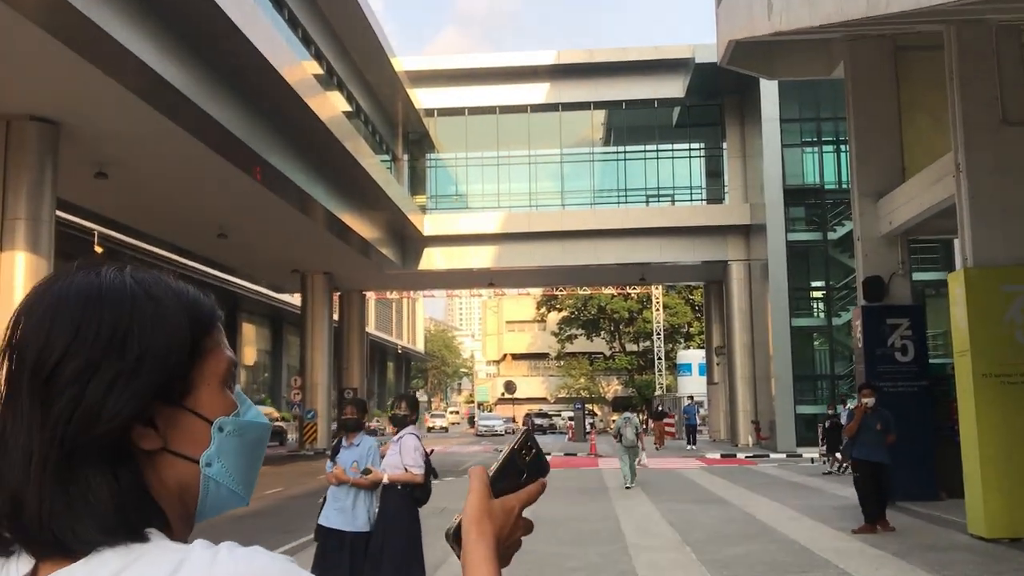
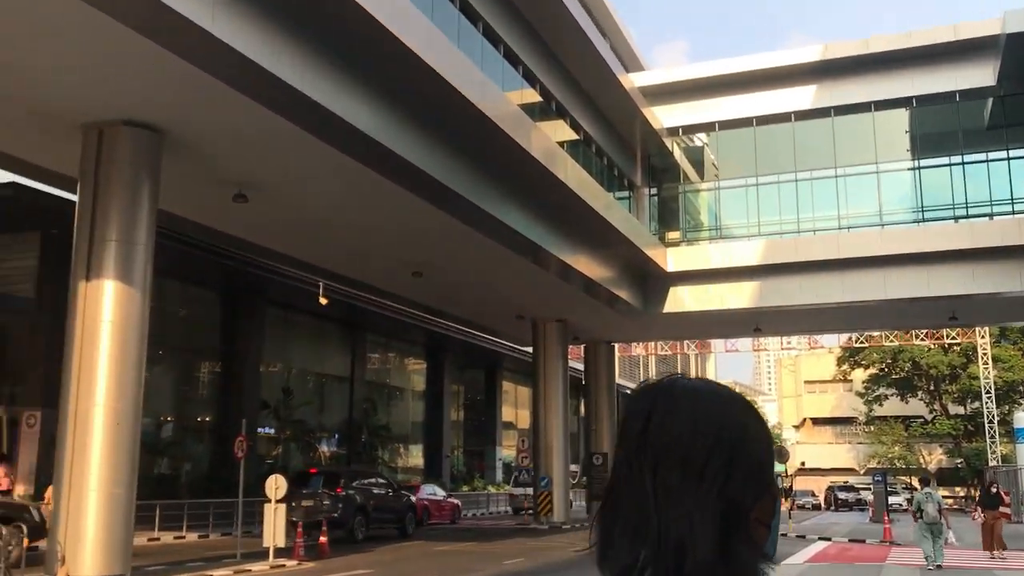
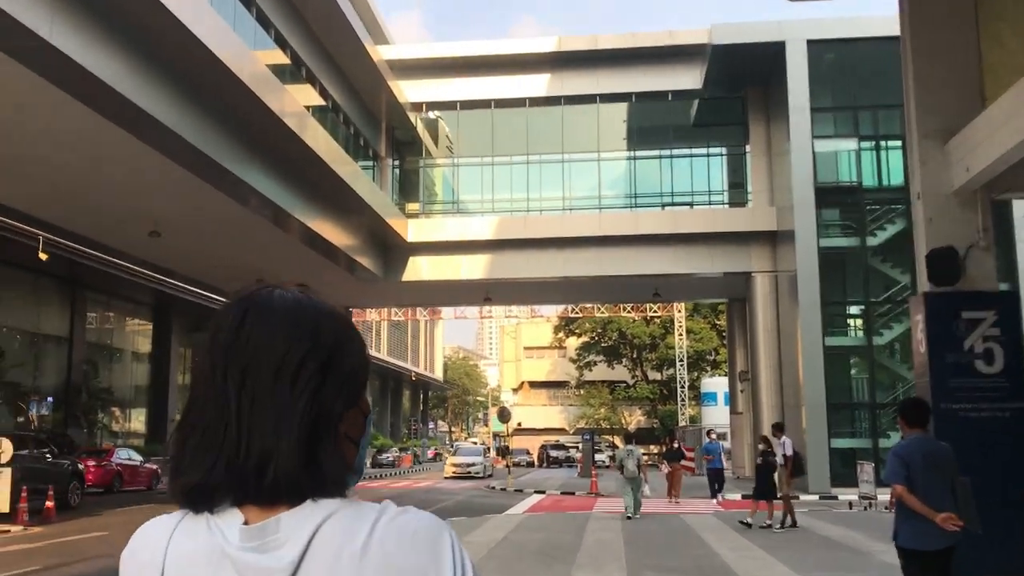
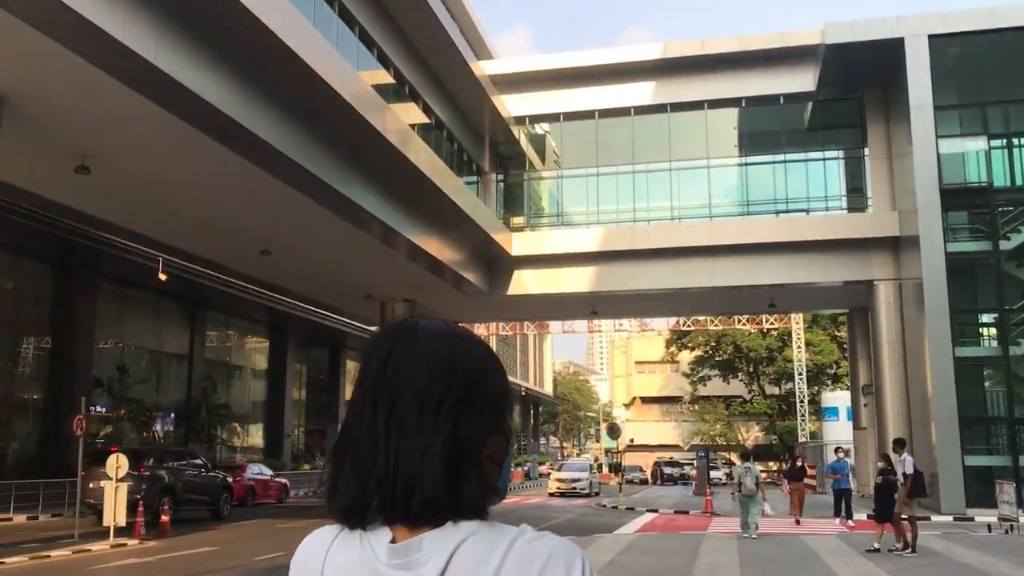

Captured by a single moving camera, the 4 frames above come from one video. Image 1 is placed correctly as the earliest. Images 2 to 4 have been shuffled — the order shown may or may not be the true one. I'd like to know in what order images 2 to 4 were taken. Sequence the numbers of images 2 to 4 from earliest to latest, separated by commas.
3, 4, 2
